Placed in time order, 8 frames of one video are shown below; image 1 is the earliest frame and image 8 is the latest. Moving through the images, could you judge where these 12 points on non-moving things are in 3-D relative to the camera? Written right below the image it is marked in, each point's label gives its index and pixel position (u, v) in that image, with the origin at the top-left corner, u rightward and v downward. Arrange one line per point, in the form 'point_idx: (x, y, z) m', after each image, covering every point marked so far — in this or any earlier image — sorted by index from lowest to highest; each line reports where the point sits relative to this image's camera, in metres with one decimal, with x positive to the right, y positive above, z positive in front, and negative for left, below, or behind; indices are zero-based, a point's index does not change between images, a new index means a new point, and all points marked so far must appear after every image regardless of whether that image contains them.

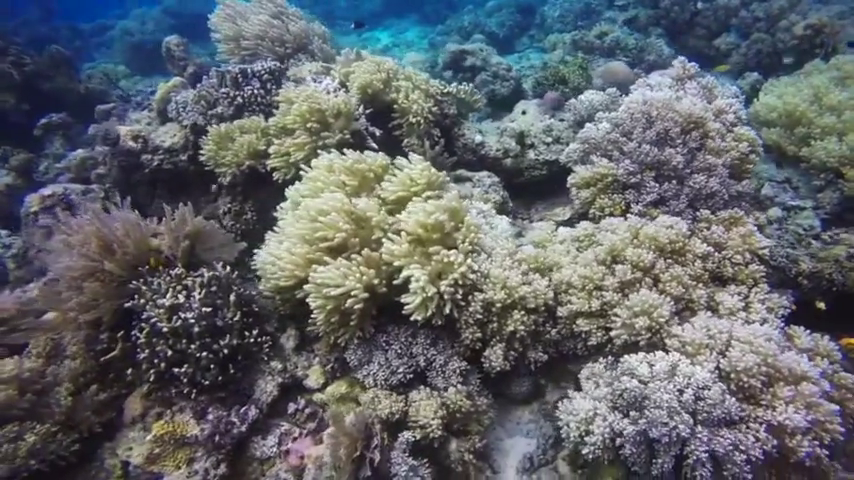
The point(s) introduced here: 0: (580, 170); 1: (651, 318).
0: (+1.4, +0.6, +4.3) m
1: (+1.5, -0.5, +3.2) m
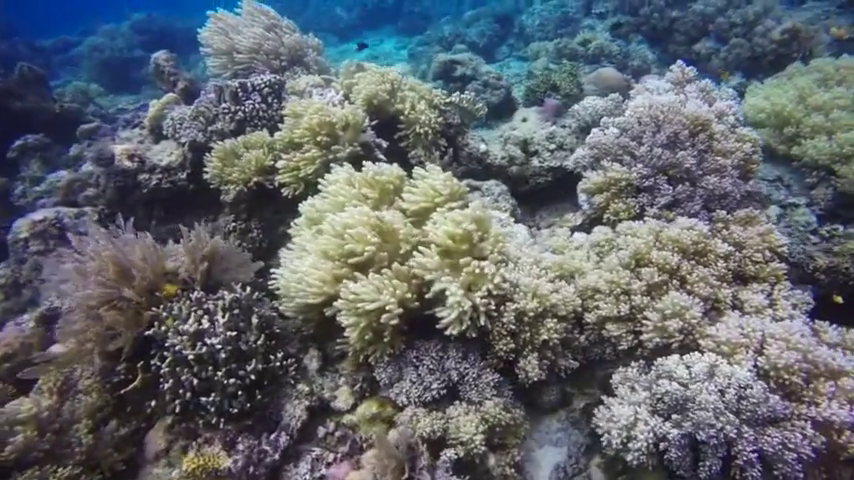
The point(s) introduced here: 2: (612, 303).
0: (+1.5, +0.6, +4.4) m
1: (+1.7, -0.5, +3.2) m
2: (+1.3, -0.4, +3.4) m
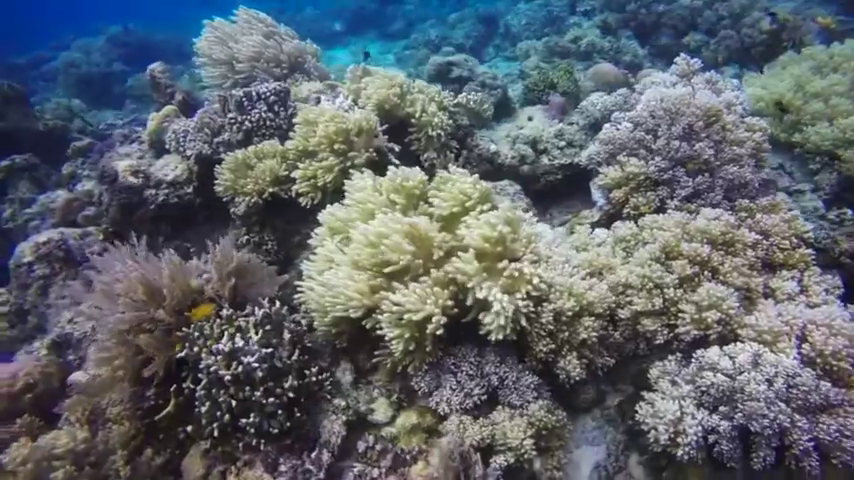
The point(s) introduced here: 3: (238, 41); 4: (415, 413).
0: (+1.6, +0.6, +4.4) m
1: (+2.0, -0.5, +3.2) m
2: (+1.5, -0.4, +3.4) m
3: (-2.2, +2.3, +5.6) m
4: (-0.1, -1.1, +3.2) m
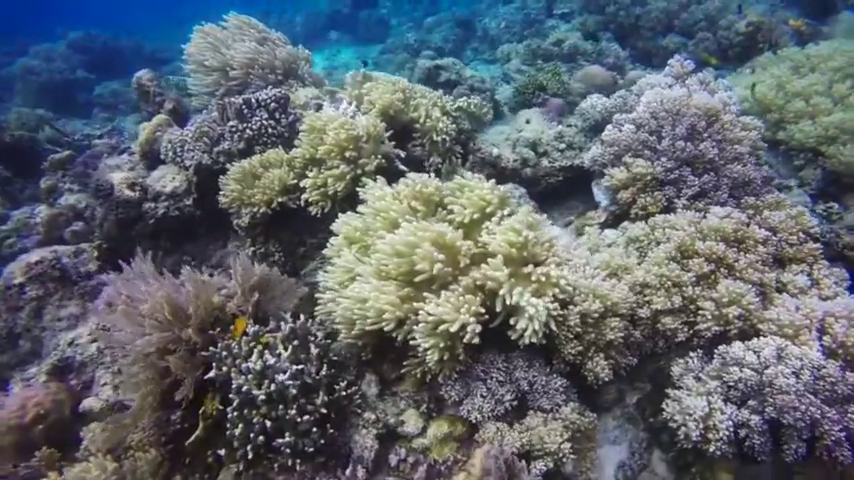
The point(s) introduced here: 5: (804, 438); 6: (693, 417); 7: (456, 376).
0: (+1.7, +0.6, +4.4) m
1: (+2.1, -0.5, +3.3) m
2: (+1.7, -0.4, +3.5) m
3: (-2.2, +2.2, +5.4) m
4: (+0.1, -1.2, +3.2) m
5: (+2.3, -1.2, +2.9) m
6: (+1.7, -1.1, +3.1) m
7: (+0.2, -0.9, +3.2) m
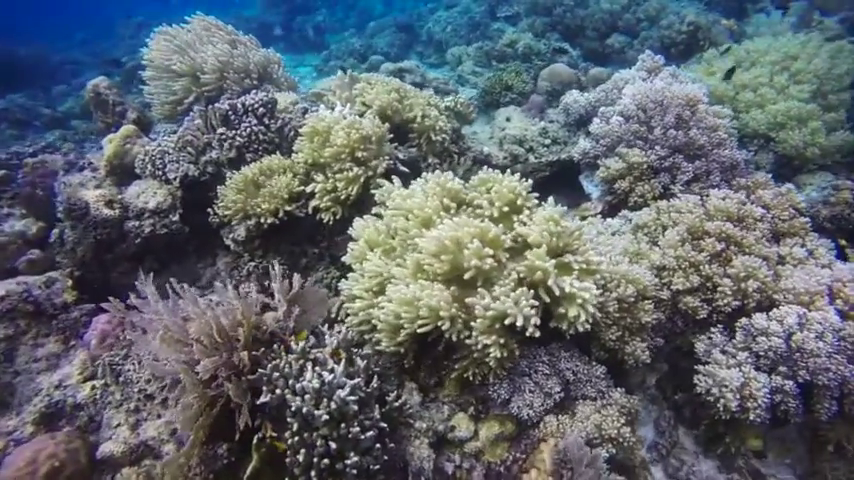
0: (+1.7, +0.7, +4.6) m
1: (+2.4, -0.3, +3.5) m
2: (+1.9, -0.3, +3.6) m
3: (-2.4, +2.0, +5.1) m
4: (+0.4, -1.2, +3.1) m
5: (+2.6, -1.0, +3.1) m
6: (+2.0, -1.0, +3.2) m
7: (+0.5, -0.9, +3.1) m
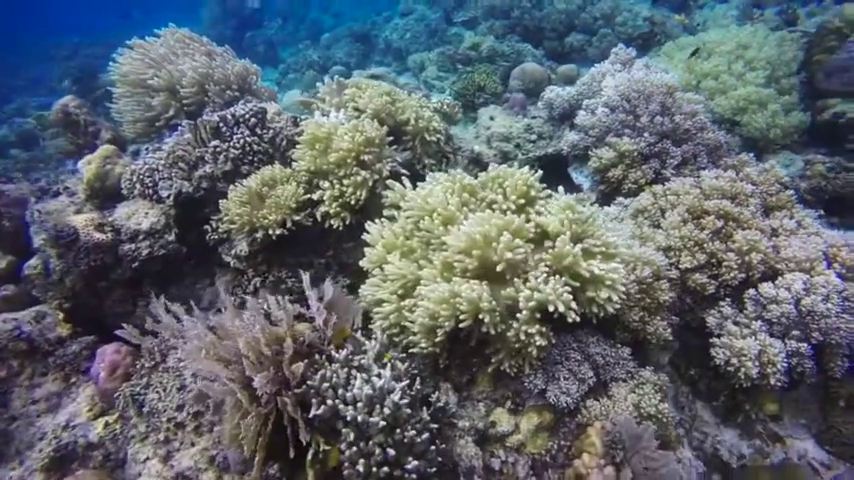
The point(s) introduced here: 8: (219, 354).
0: (+1.7, +0.8, +4.7) m
1: (+2.5, -0.1, +3.7) m
2: (+2.0, -0.1, +3.8) m
3: (-2.5, +1.8, +4.9) m
4: (+0.7, -1.1, +3.1) m
5: (+2.8, -0.8, +3.3) m
6: (+2.2, -0.8, +3.3) m
7: (+0.7, -0.8, +3.1) m
8: (-1.1, -0.6, +2.5) m
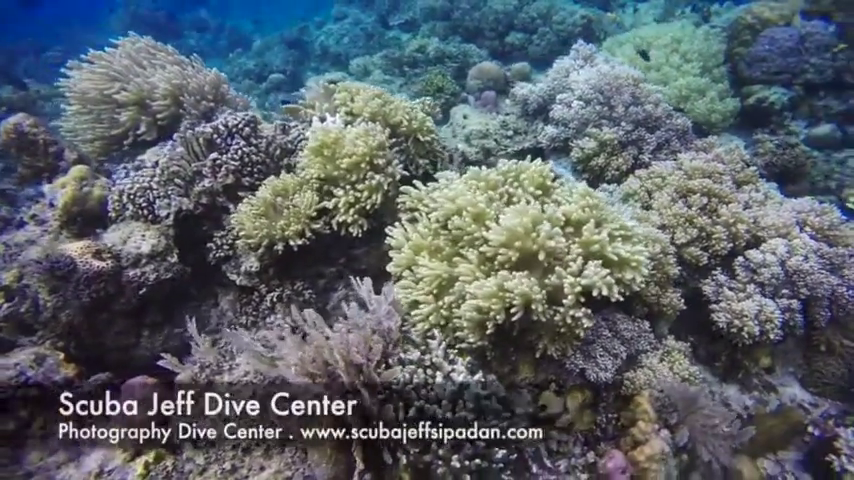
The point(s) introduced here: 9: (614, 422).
0: (+1.6, +1.0, +5.0) m
1: (+2.6, +0.1, +4.1) m
2: (+2.2, +0.1, +4.1) m
3: (-2.6, +1.5, +4.5) m
4: (+1.0, -1.0, +3.2) m
5: (+3.1, -0.5, +3.8) m
6: (+2.5, -0.6, +3.7) m
7: (+1.0, -0.7, +3.3) m
8: (-0.7, -0.7, +2.4) m
9: (+1.2, -1.2, +3.2) m
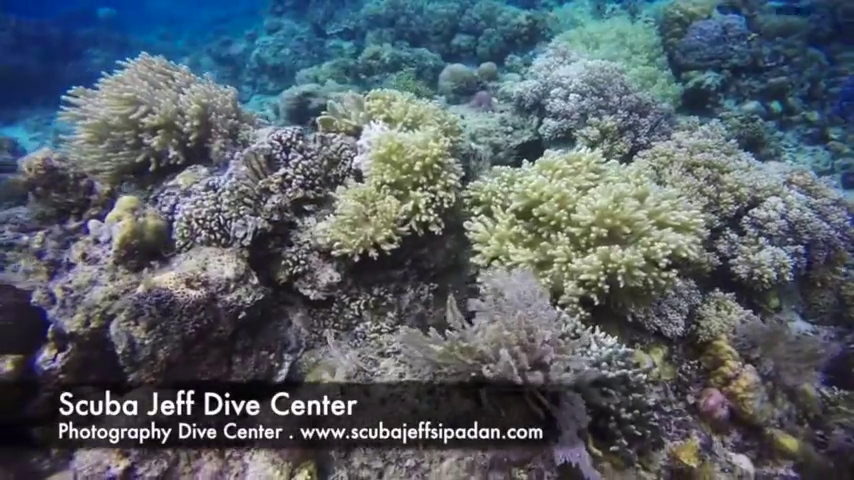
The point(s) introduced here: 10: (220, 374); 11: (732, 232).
0: (+1.8, +1.2, +5.5) m
1: (+3.1, +0.5, +4.8) m
2: (+2.6, +0.4, +4.7) m
3: (-2.3, +1.3, +4.3) m
4: (+1.8, -0.8, +3.7) m
5: (+3.7, -0.1, +4.6) m
6: (+3.1, -0.2, +4.4) m
7: (+1.7, -0.5, +3.7) m
8: (+0.2, -0.6, +2.6) m
9: (+2.0, -1.0, +3.6) m
10: (-1.4, -0.9, +3.4) m
11: (+2.9, +0.1, +4.7) m
